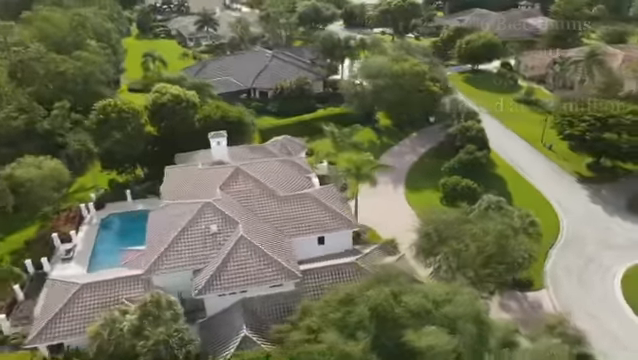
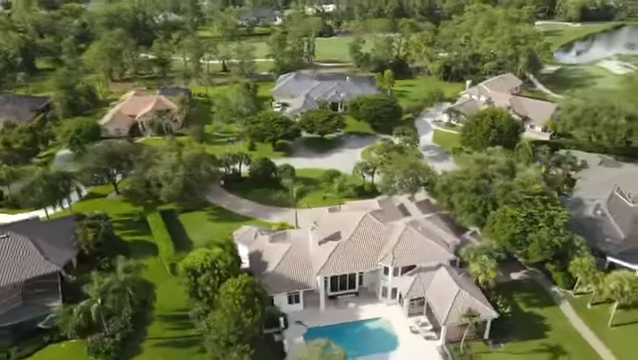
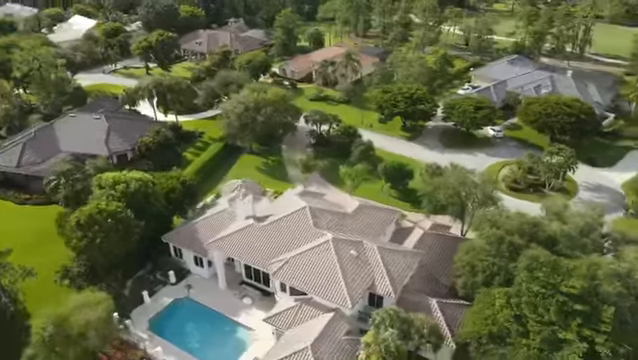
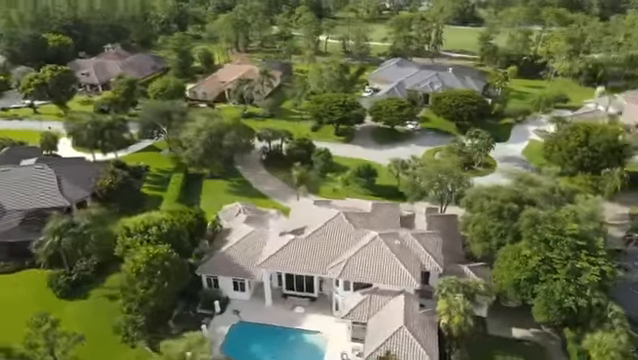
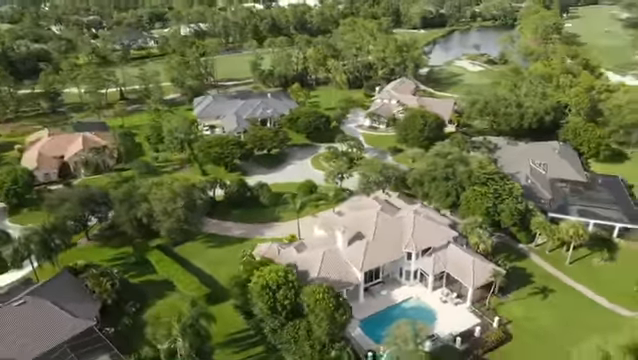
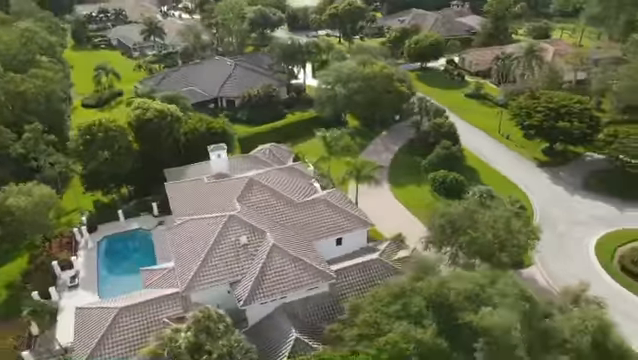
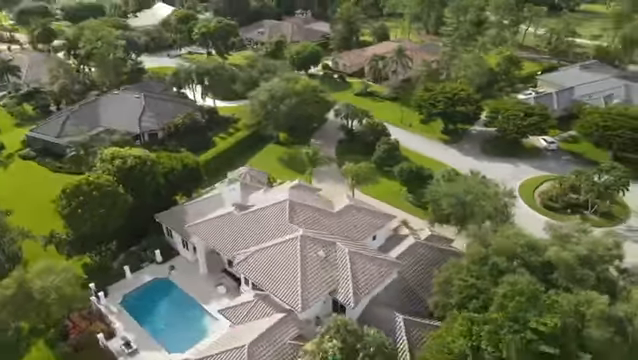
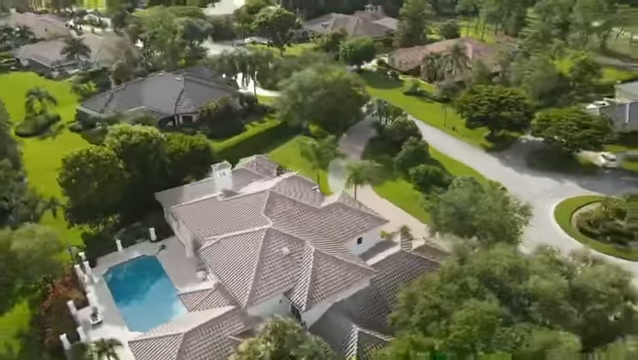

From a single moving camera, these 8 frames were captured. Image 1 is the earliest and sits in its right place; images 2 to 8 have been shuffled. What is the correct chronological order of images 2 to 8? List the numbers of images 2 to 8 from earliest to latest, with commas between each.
6, 8, 7, 3, 4, 2, 5
